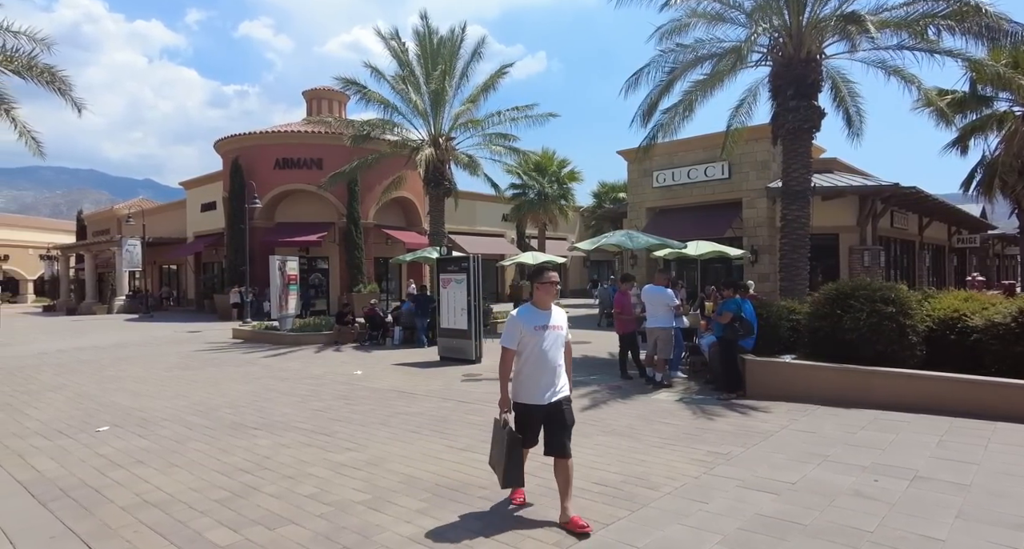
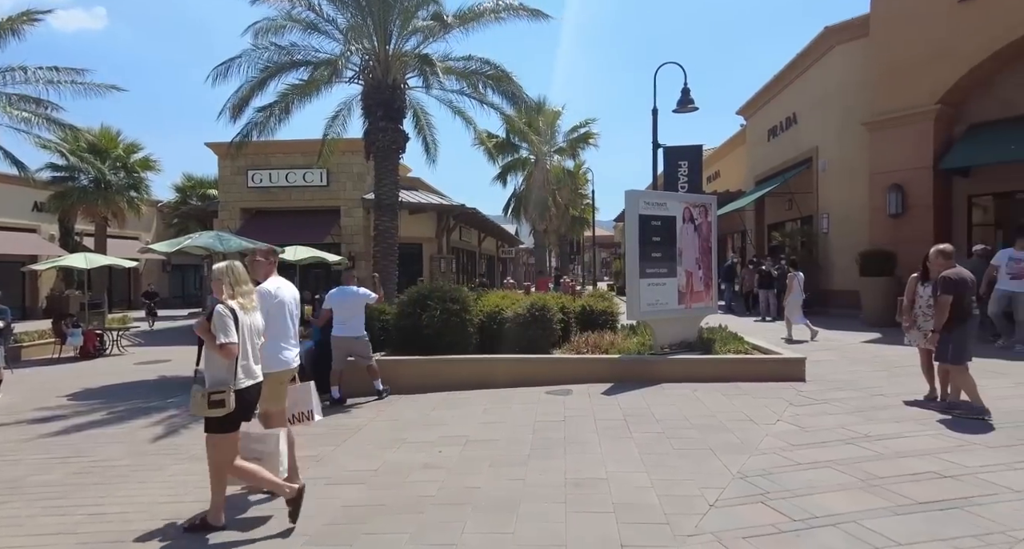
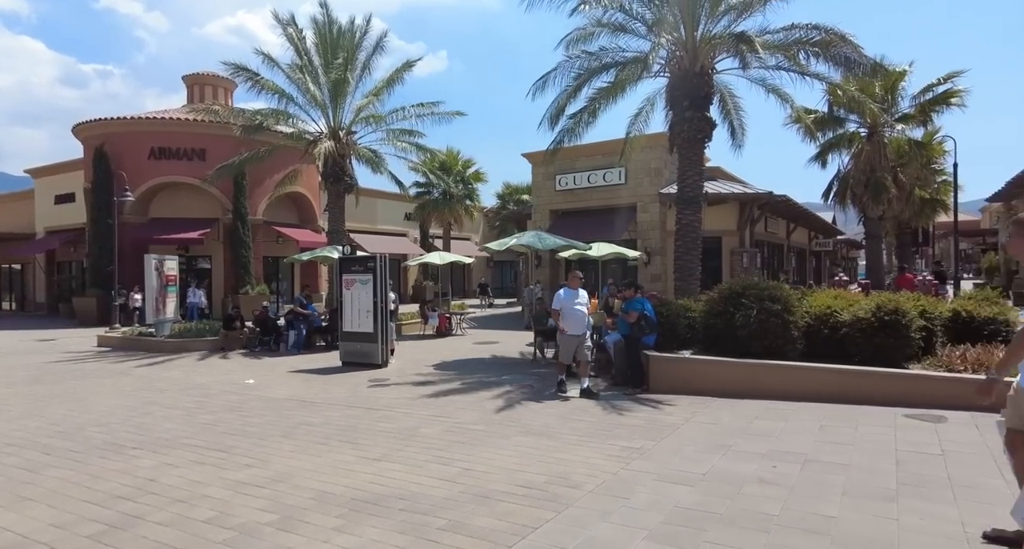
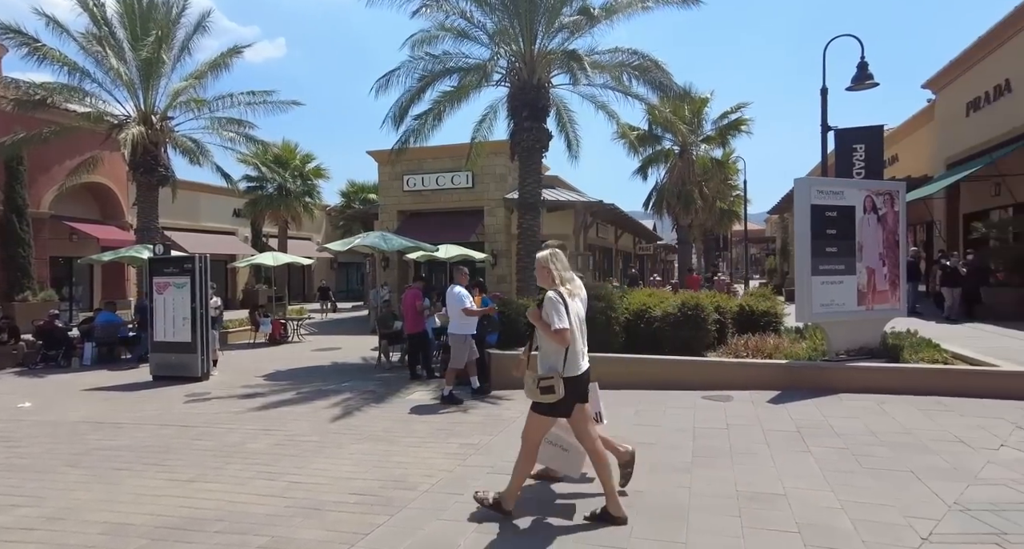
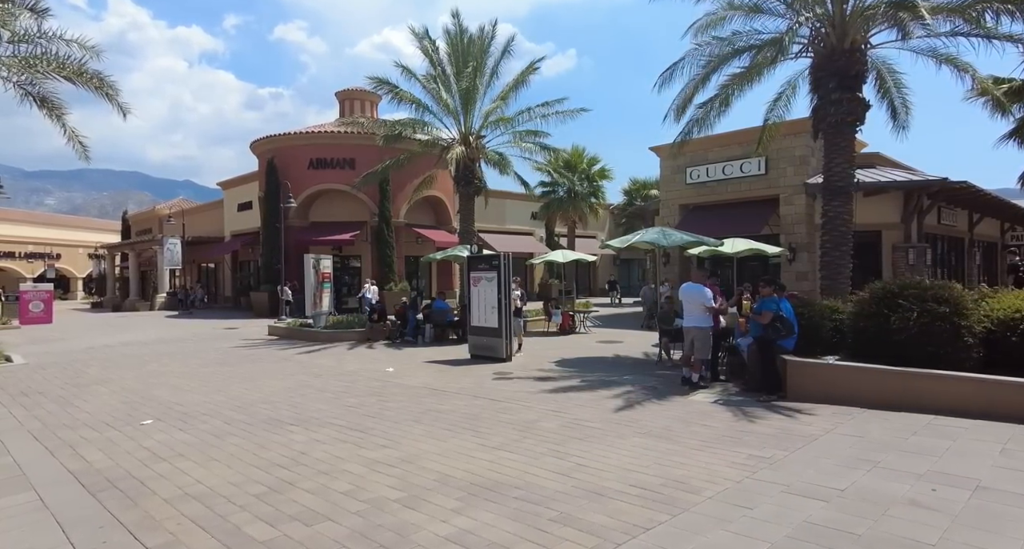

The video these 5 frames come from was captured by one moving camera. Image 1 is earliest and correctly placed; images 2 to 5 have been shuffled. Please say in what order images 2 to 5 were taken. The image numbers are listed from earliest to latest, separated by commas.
5, 3, 4, 2
